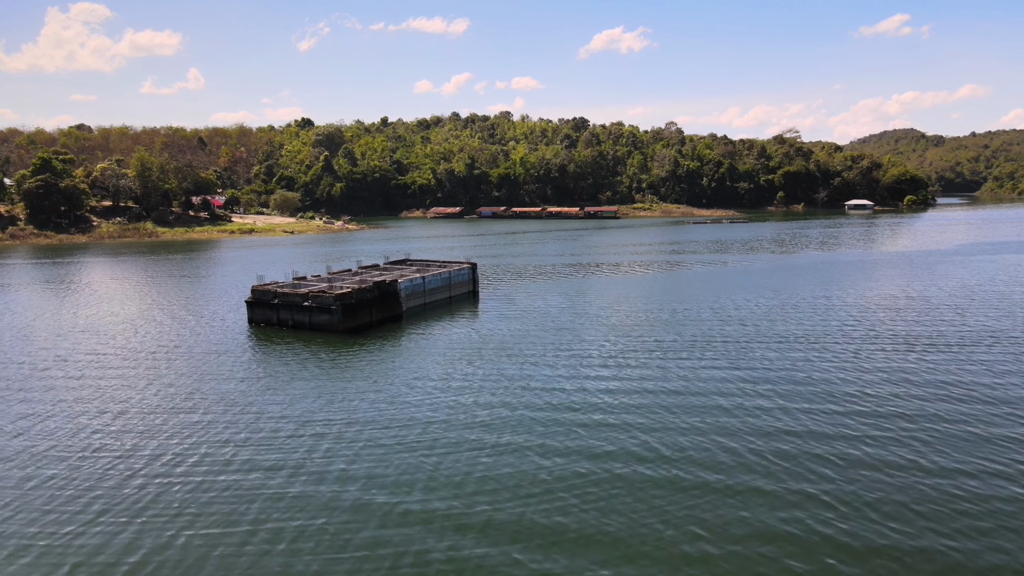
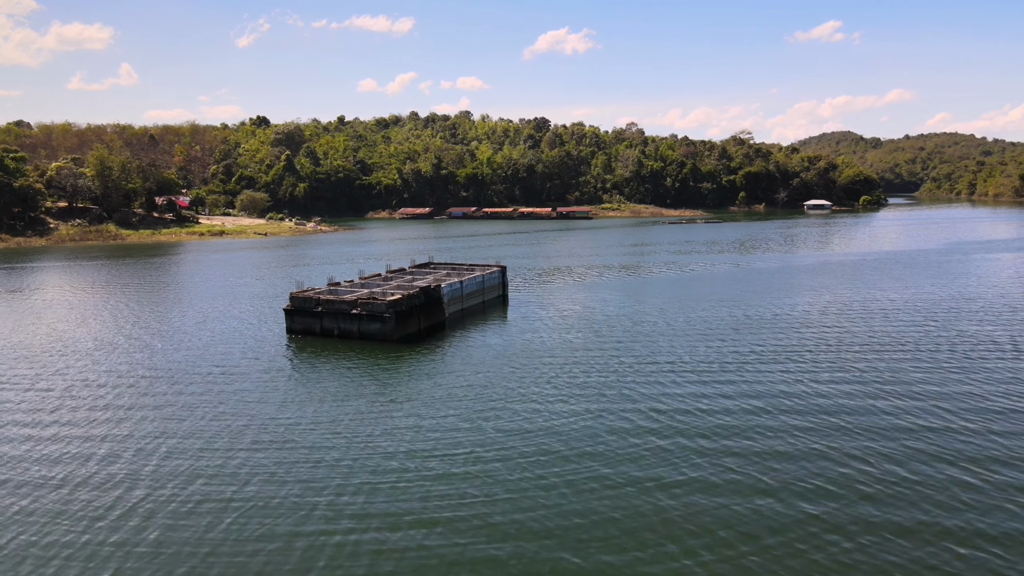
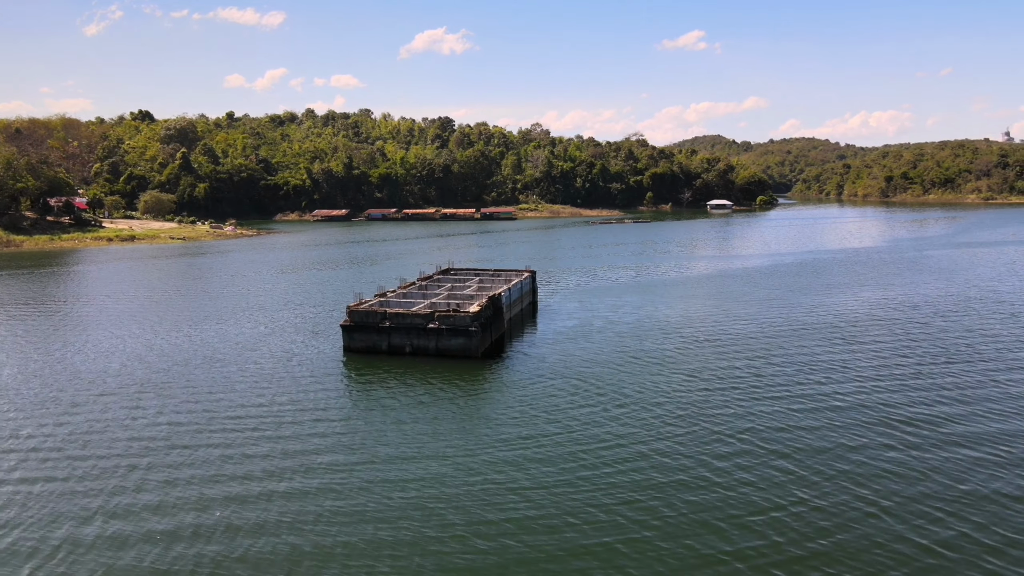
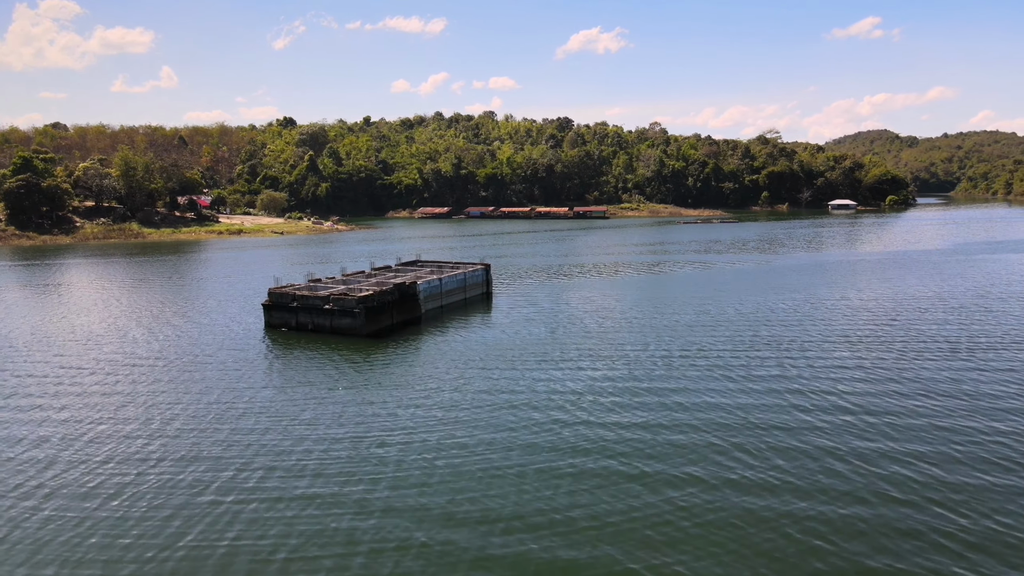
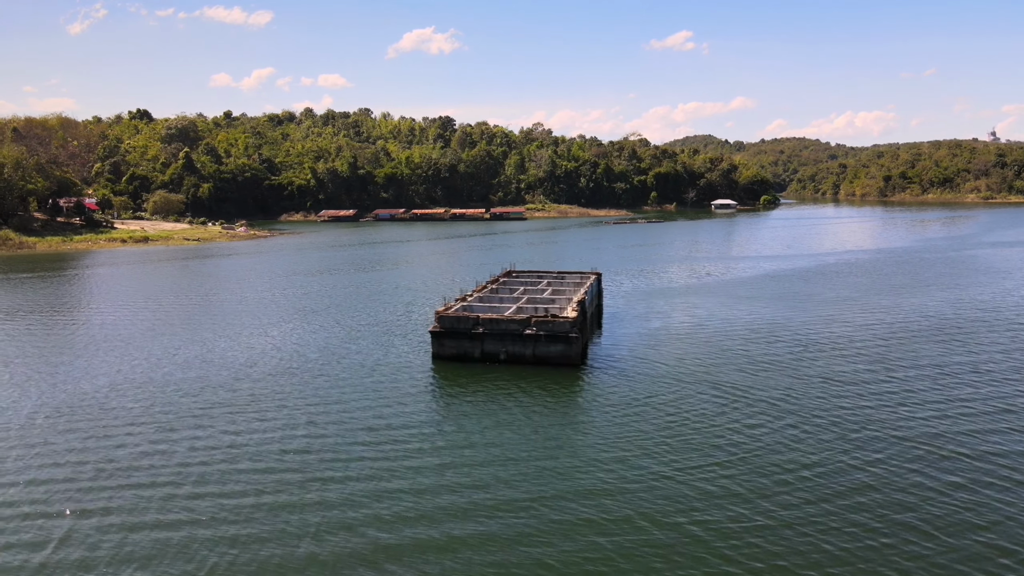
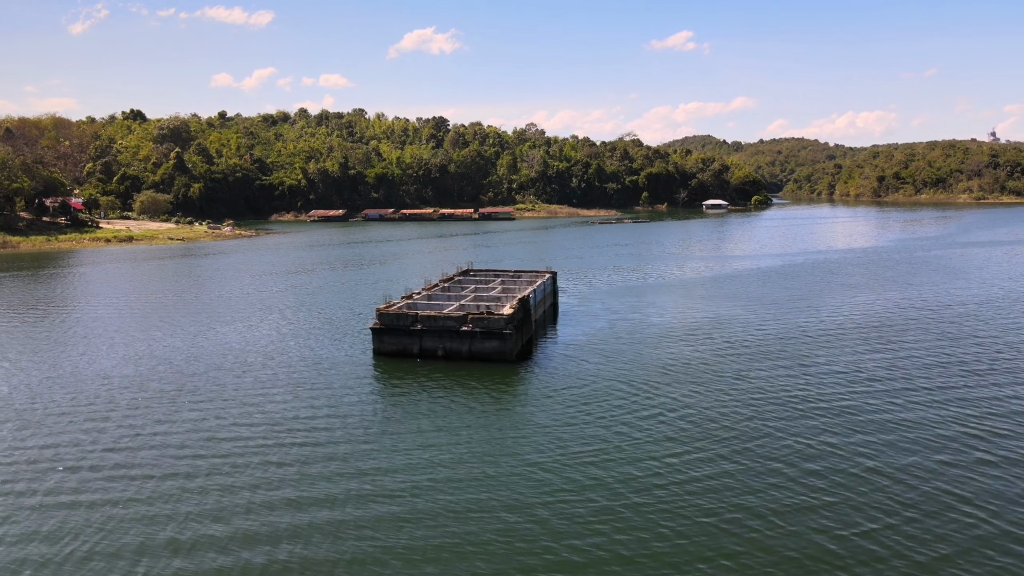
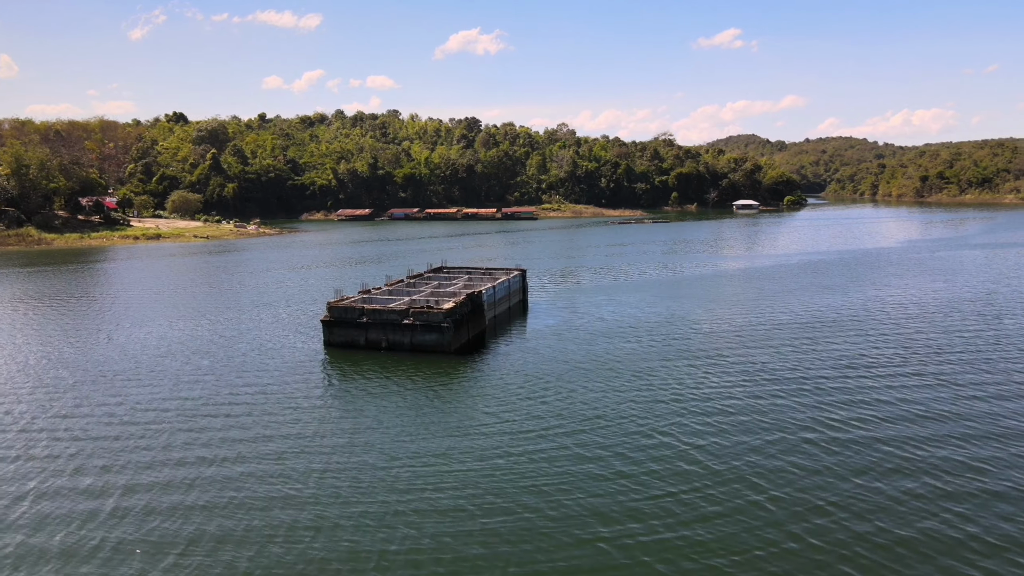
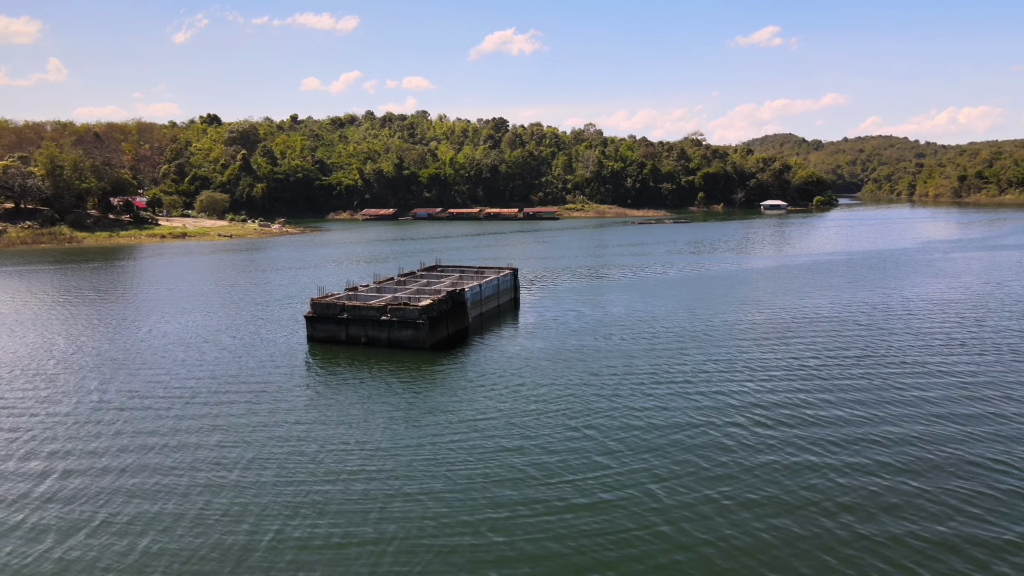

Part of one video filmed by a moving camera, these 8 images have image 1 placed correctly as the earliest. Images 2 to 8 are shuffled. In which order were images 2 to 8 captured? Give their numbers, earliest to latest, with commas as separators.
4, 2, 8, 7, 3, 6, 5
